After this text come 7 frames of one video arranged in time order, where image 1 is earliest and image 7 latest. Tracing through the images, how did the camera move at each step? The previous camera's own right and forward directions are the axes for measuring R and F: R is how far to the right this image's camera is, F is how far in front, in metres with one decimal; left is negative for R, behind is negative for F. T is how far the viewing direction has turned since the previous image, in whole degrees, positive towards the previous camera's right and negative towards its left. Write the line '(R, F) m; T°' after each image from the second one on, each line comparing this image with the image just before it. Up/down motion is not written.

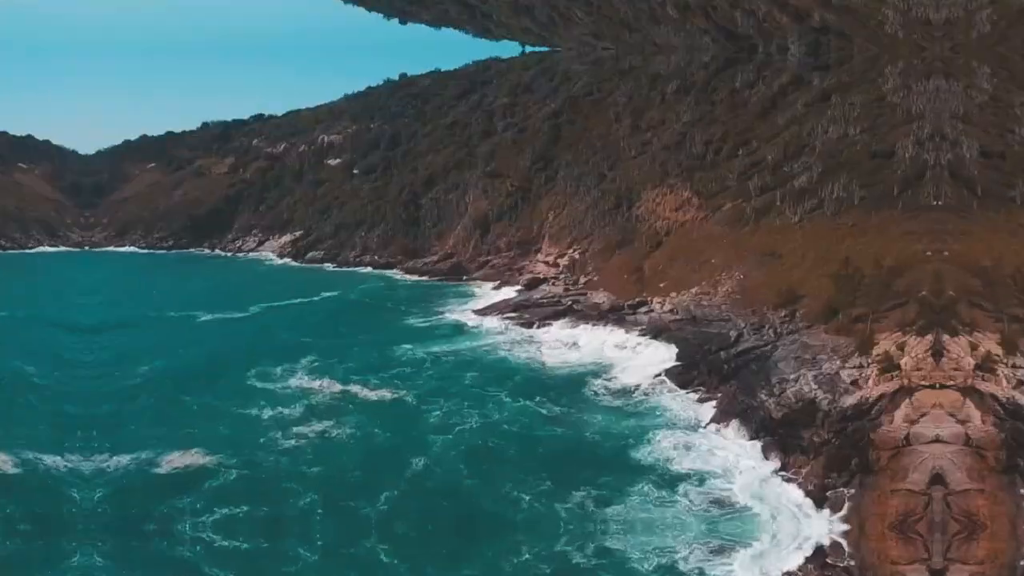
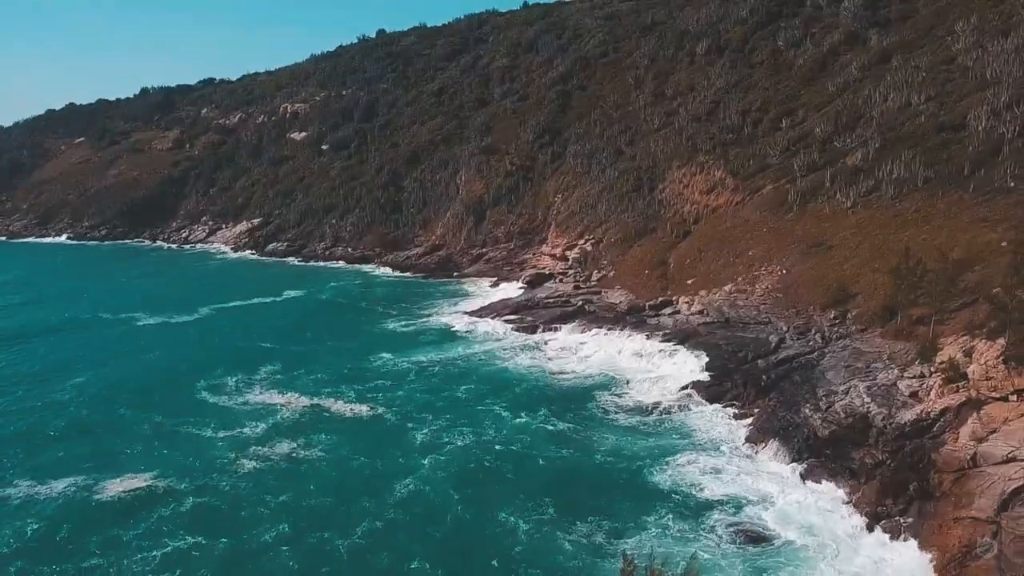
(-4.9, +14.9) m; +3°
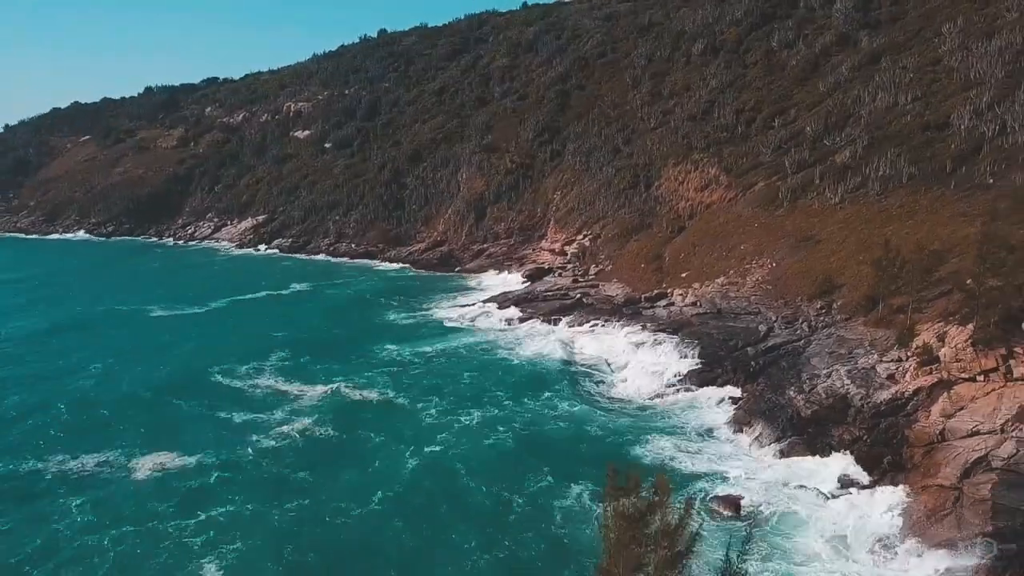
(-0.2, -2.2) m; 0°
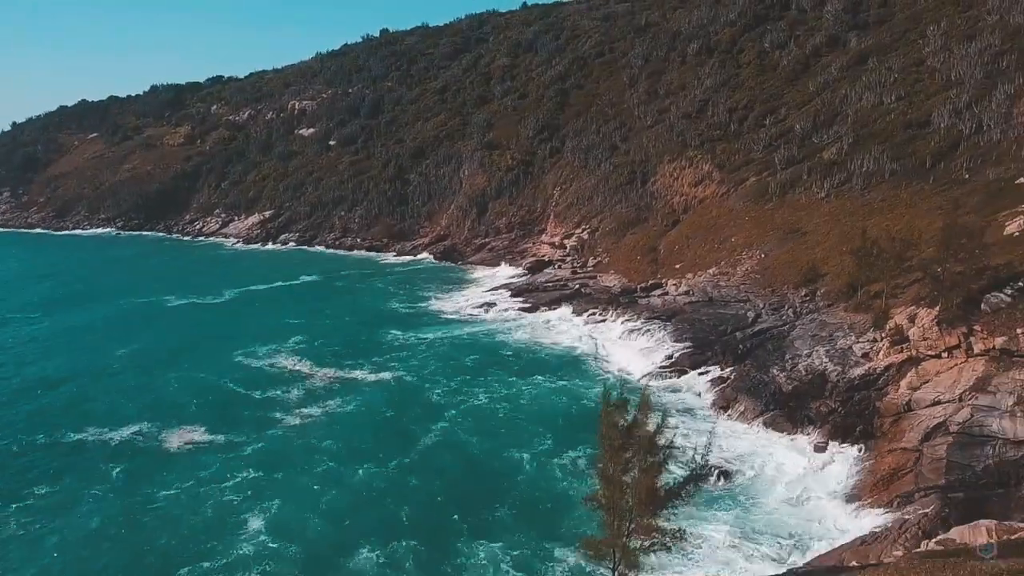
(-0.3, -2.9) m; 0°
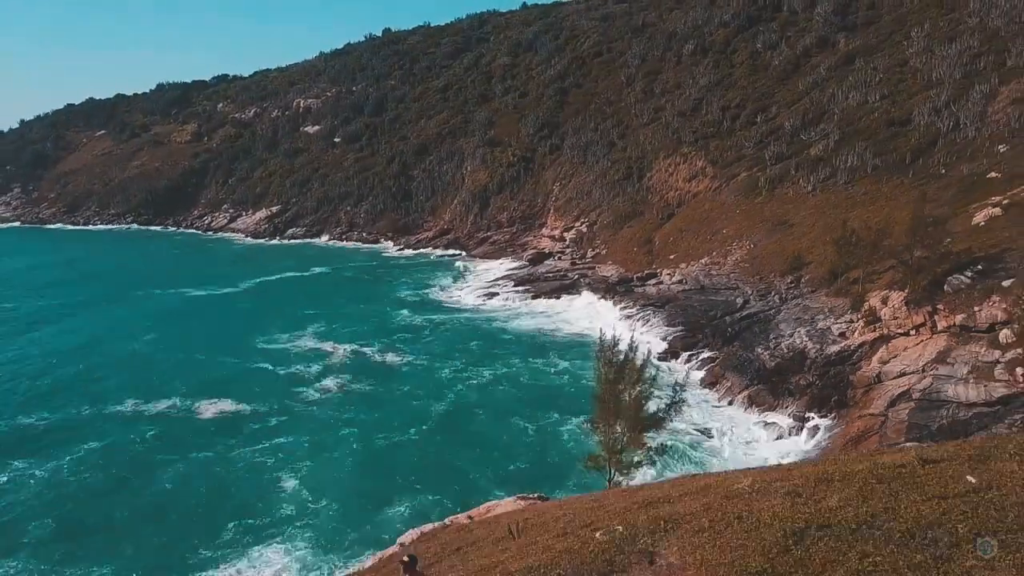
(-0.4, -3.3) m; 0°
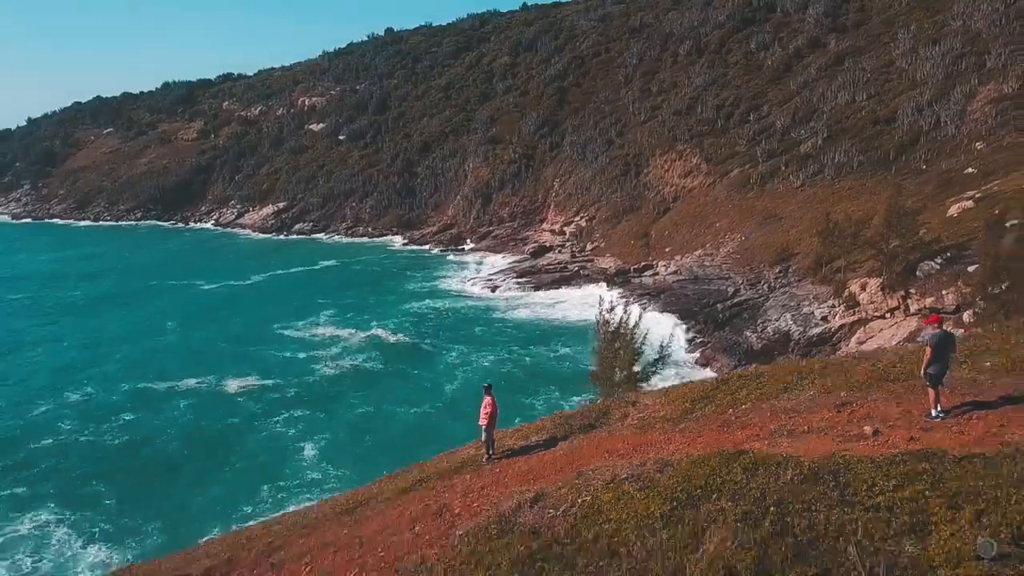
(-0.4, -3.0) m; 0°
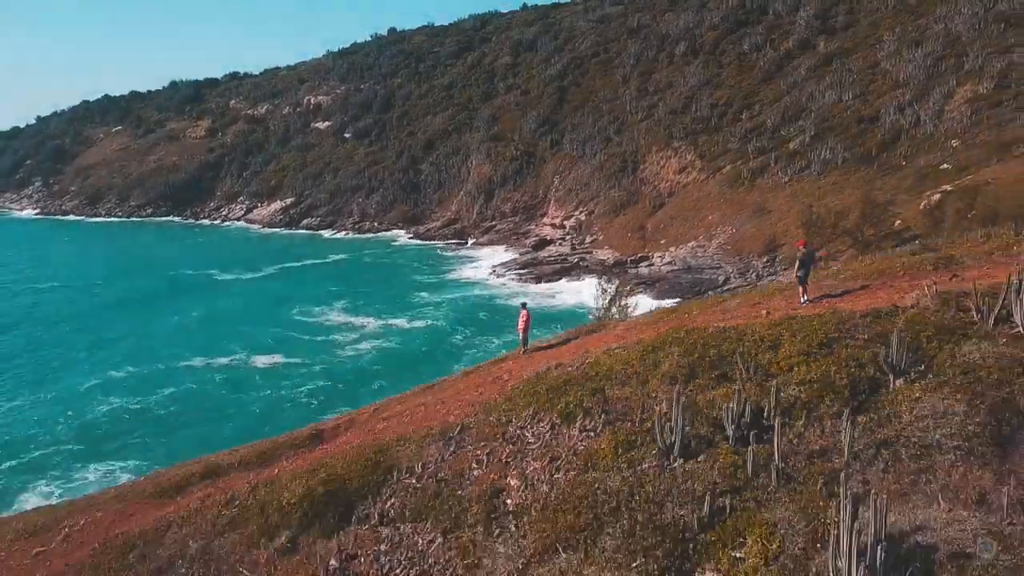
(-0.5, -3.6) m; 0°
